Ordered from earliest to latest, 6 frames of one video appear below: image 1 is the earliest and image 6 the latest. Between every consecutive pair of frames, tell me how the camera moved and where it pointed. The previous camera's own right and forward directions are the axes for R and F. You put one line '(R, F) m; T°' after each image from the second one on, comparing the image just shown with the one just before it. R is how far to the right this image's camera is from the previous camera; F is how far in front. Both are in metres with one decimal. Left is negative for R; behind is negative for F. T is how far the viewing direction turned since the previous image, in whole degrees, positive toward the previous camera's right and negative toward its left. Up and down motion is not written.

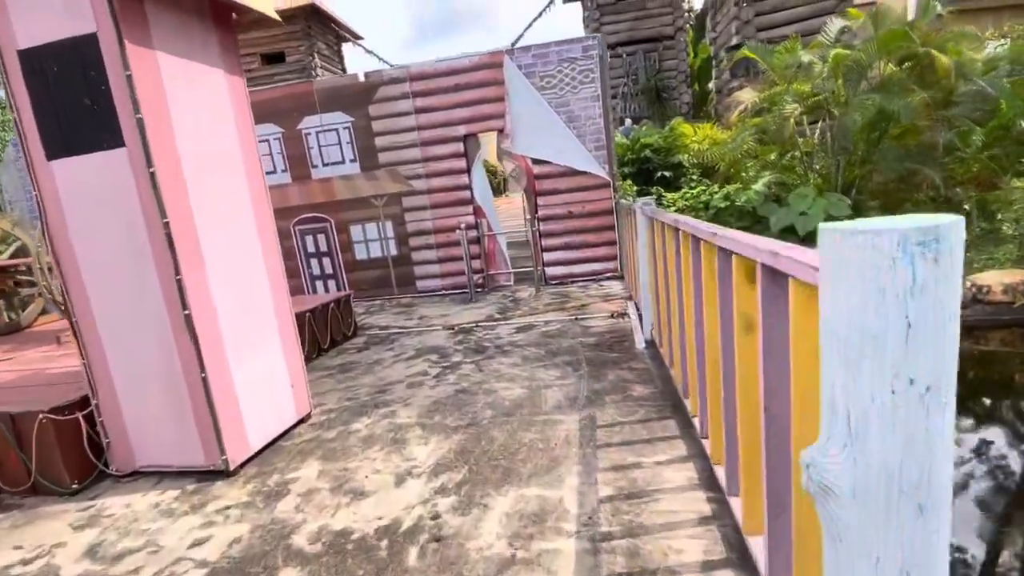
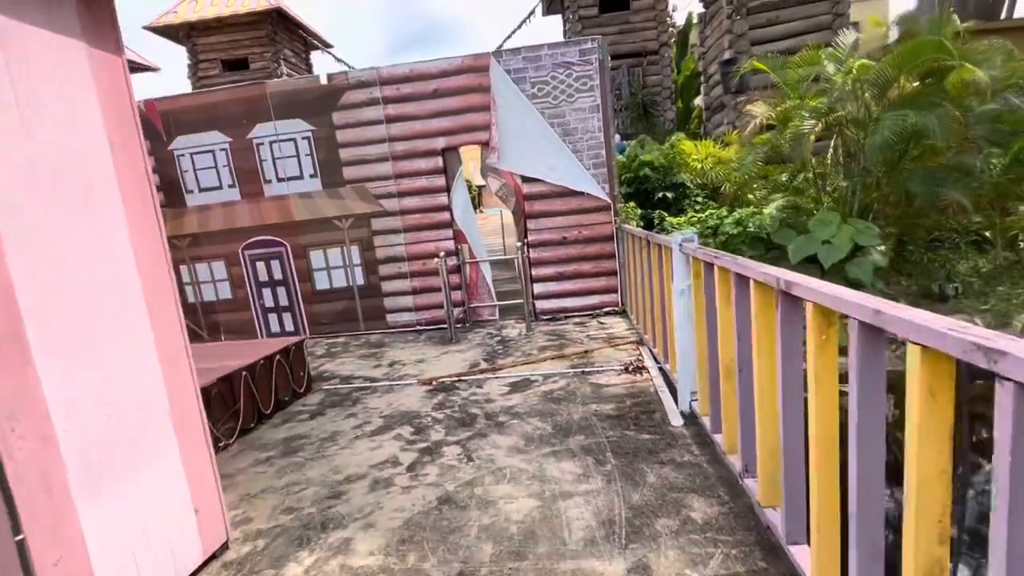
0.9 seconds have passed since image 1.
(-0.1, +0.9) m; +3°
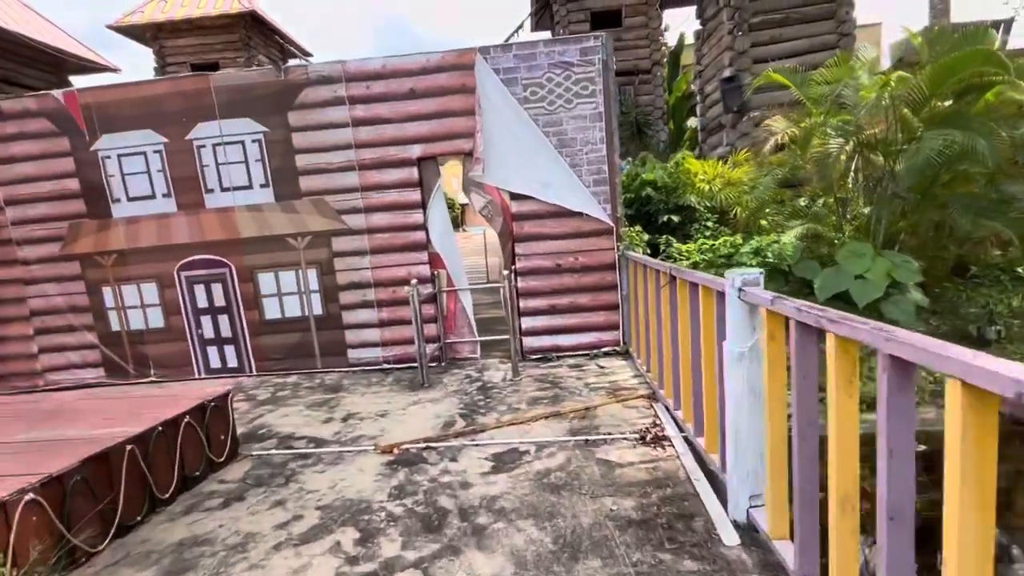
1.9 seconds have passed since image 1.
(0.0, +0.9) m; +2°
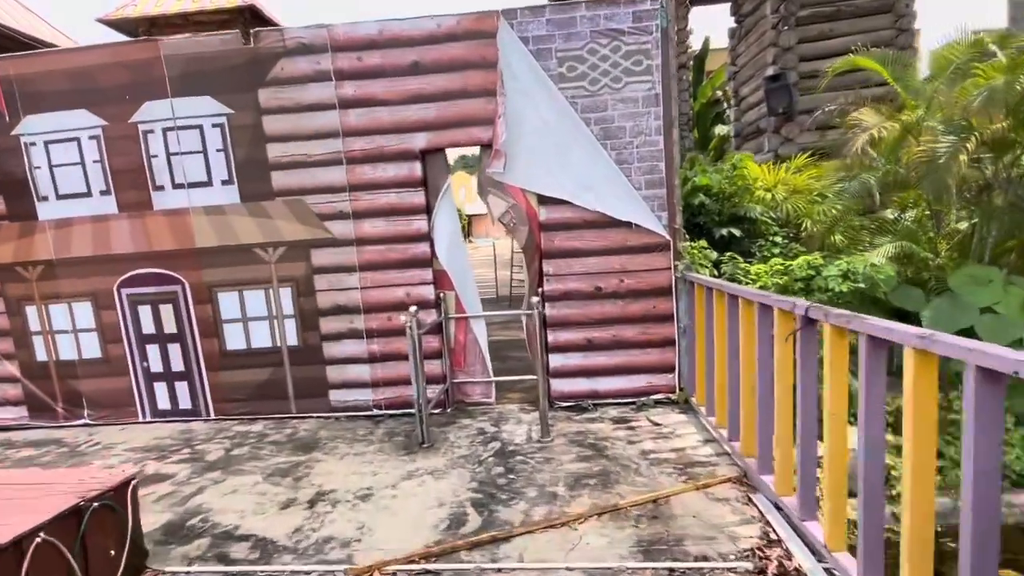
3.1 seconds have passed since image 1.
(-0.2, +1.2) m; 0°
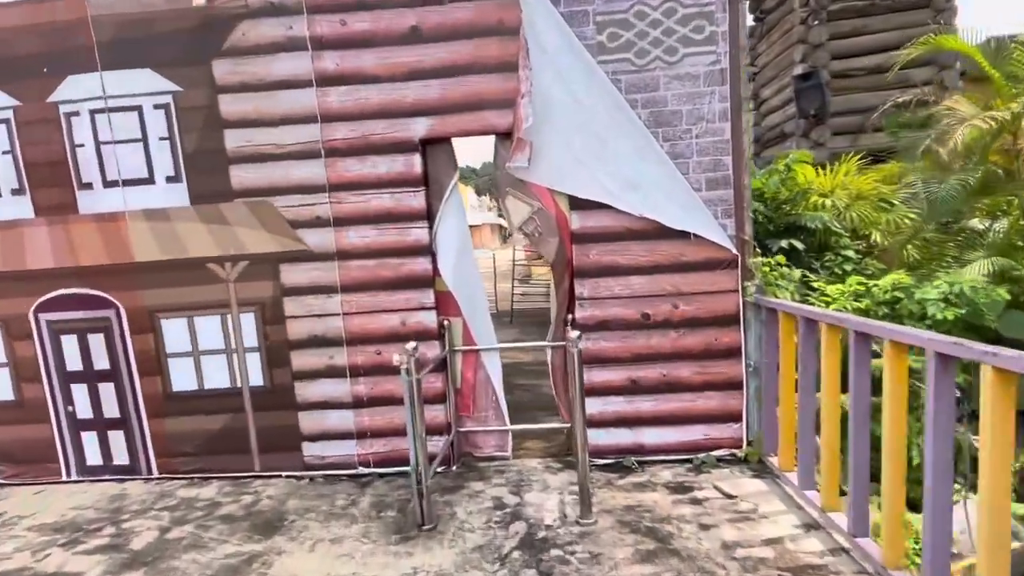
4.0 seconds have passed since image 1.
(-0.2, +0.9) m; +1°
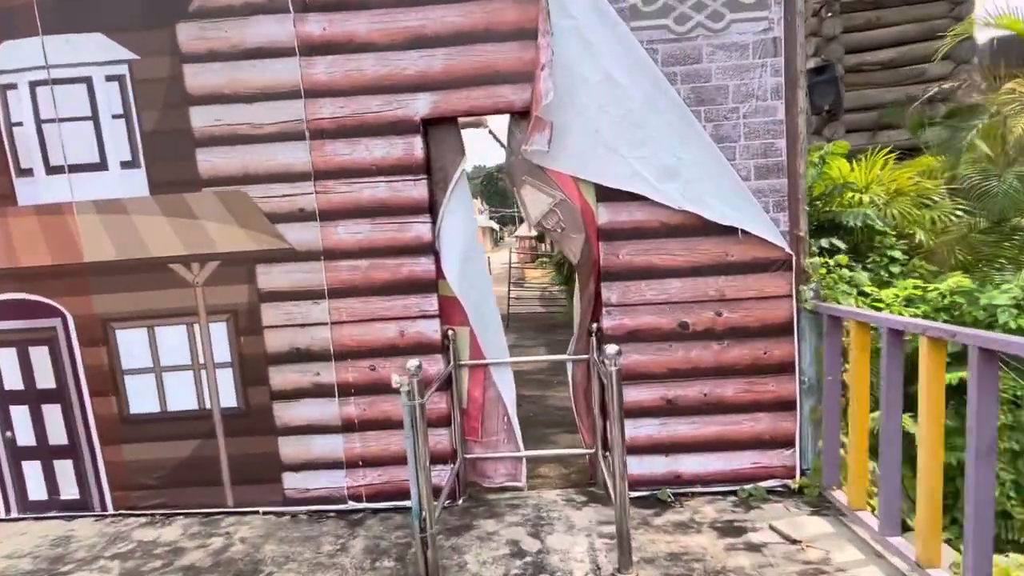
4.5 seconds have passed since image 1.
(-0.1, +0.5) m; +1°
